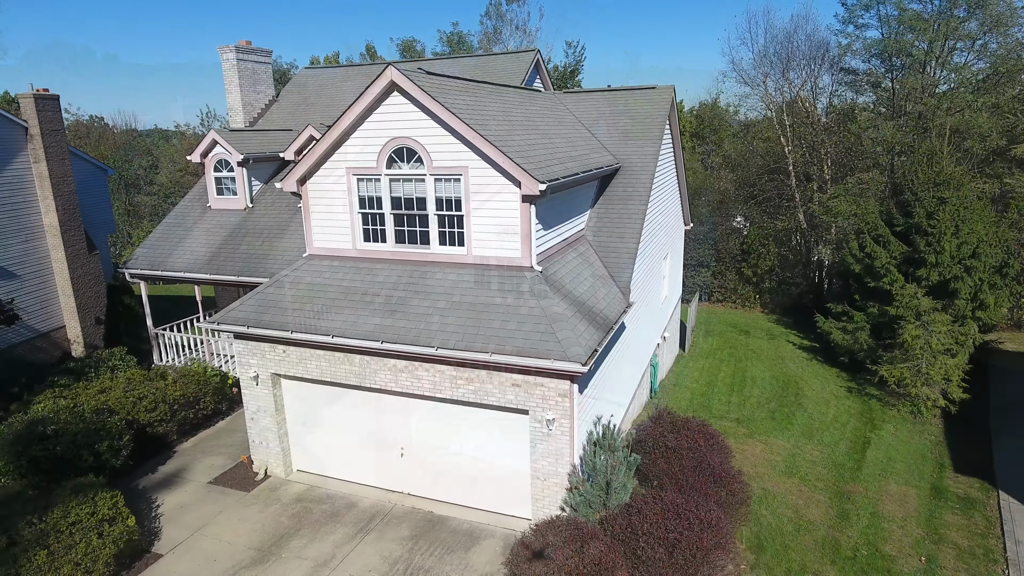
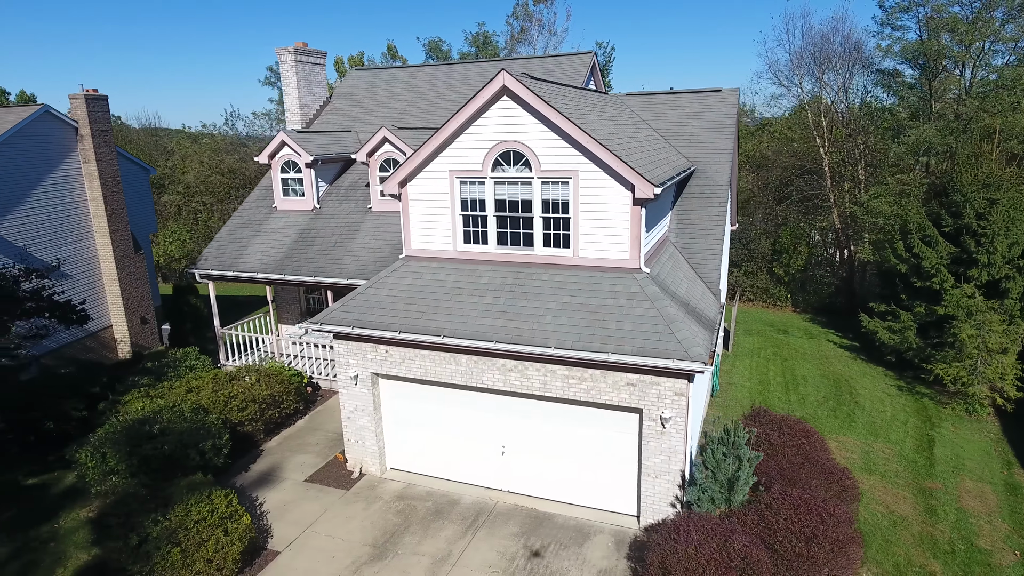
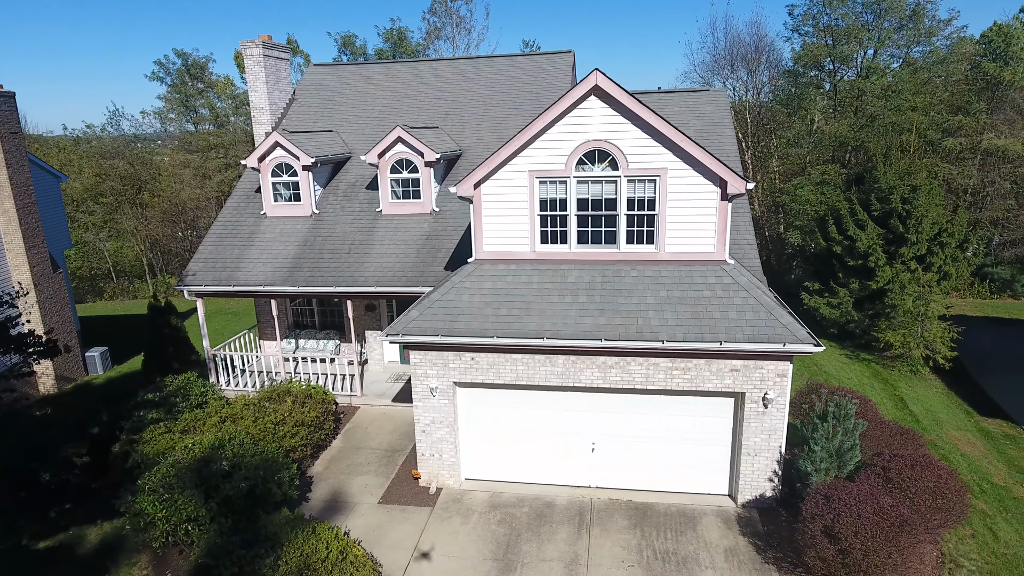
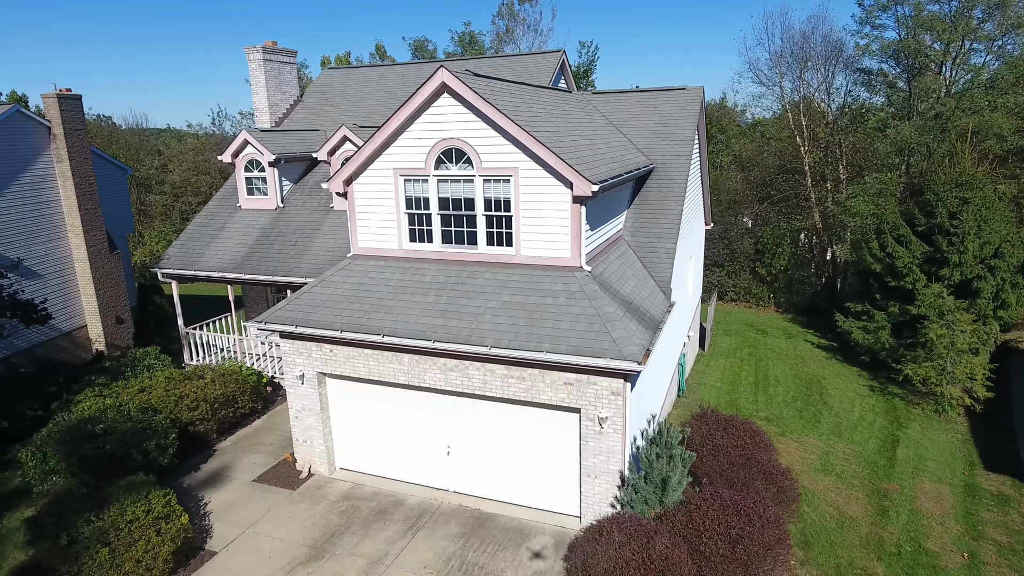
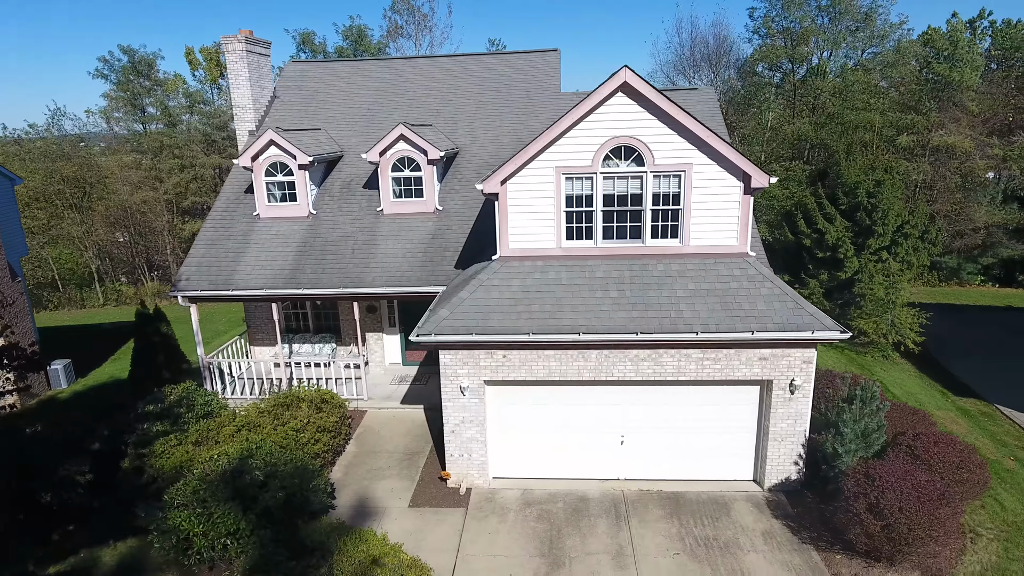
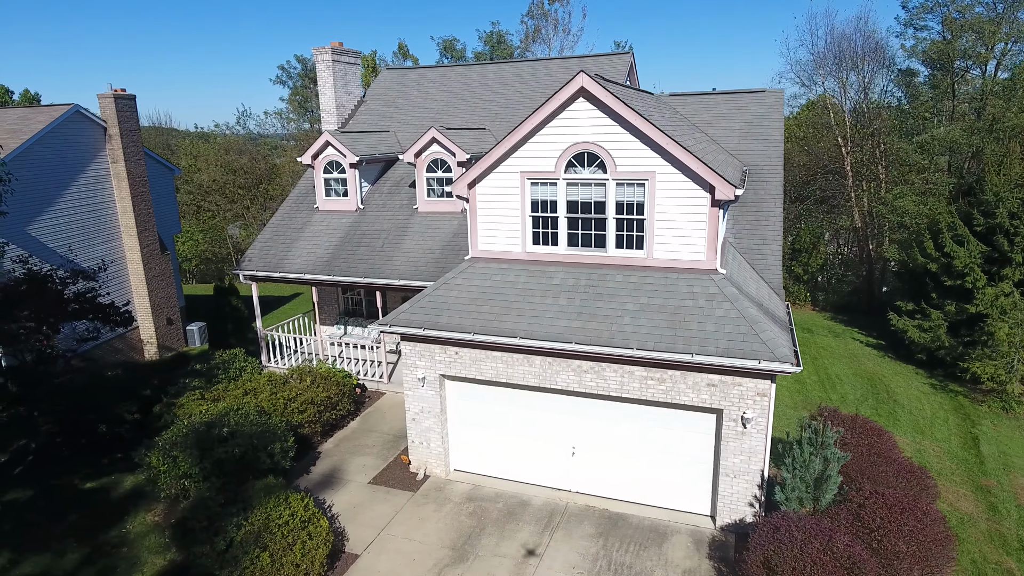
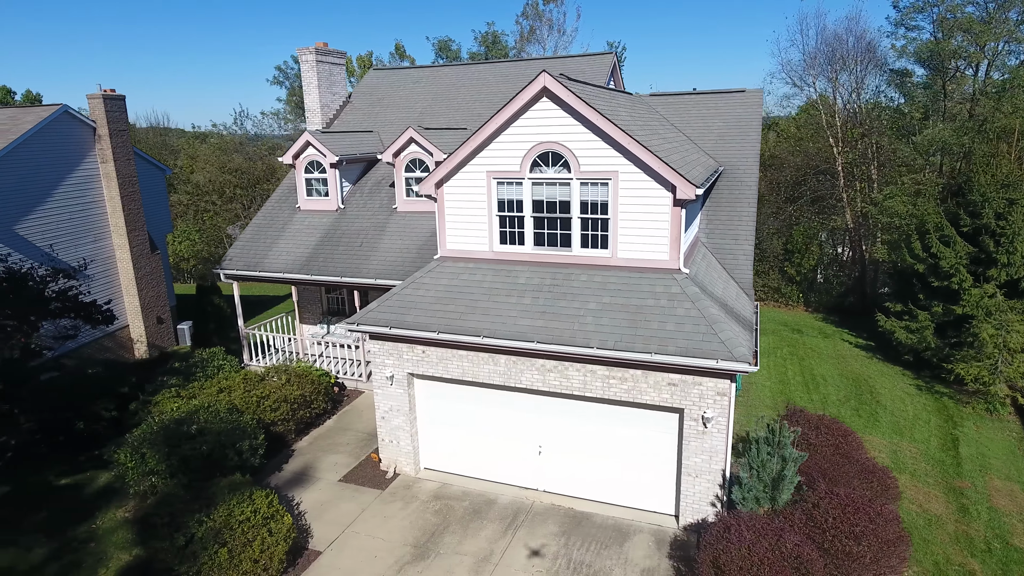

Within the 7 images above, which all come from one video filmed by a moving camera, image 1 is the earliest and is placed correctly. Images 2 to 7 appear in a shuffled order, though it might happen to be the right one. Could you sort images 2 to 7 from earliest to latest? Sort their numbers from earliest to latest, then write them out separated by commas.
4, 2, 7, 6, 3, 5
